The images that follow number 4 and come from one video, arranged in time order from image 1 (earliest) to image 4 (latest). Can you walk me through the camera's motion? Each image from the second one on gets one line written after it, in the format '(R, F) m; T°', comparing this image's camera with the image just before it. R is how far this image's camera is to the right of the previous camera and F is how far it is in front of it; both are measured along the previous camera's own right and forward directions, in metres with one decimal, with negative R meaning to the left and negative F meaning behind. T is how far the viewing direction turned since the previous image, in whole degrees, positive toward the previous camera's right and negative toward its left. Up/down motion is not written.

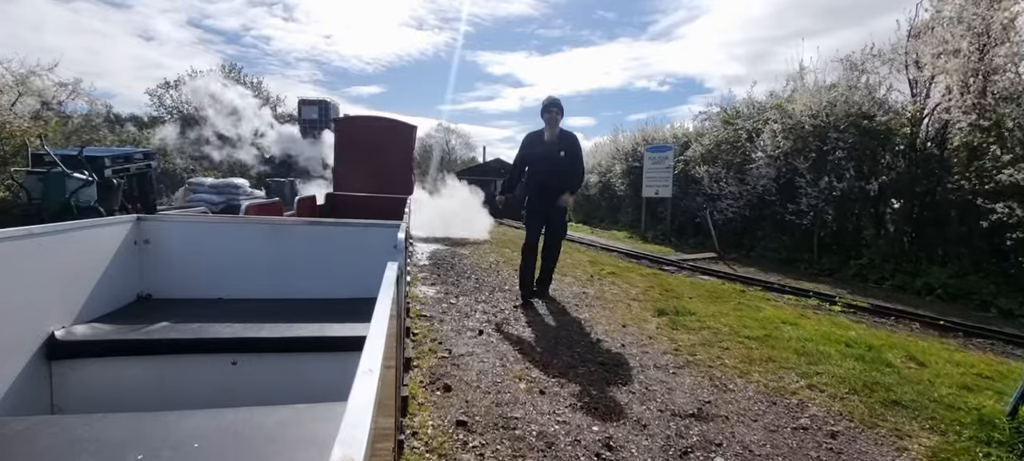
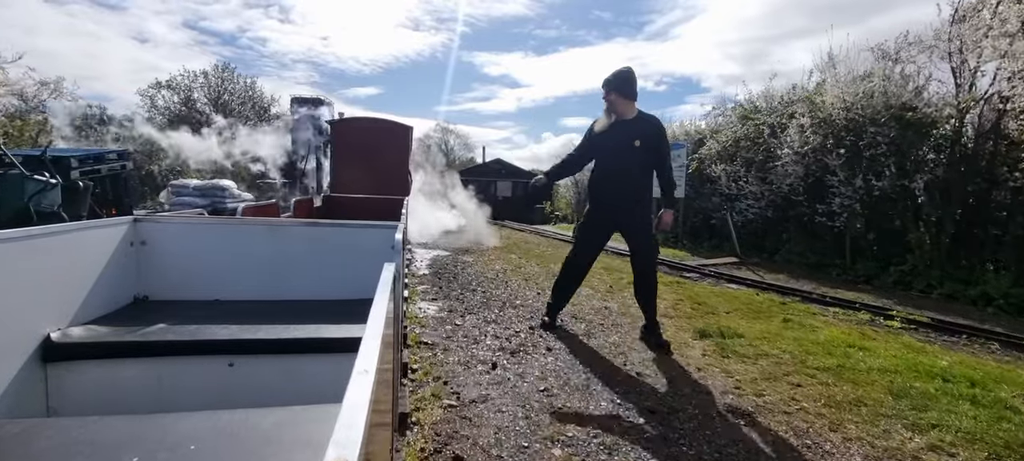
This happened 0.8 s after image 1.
(-0.1, +0.4) m; 0°
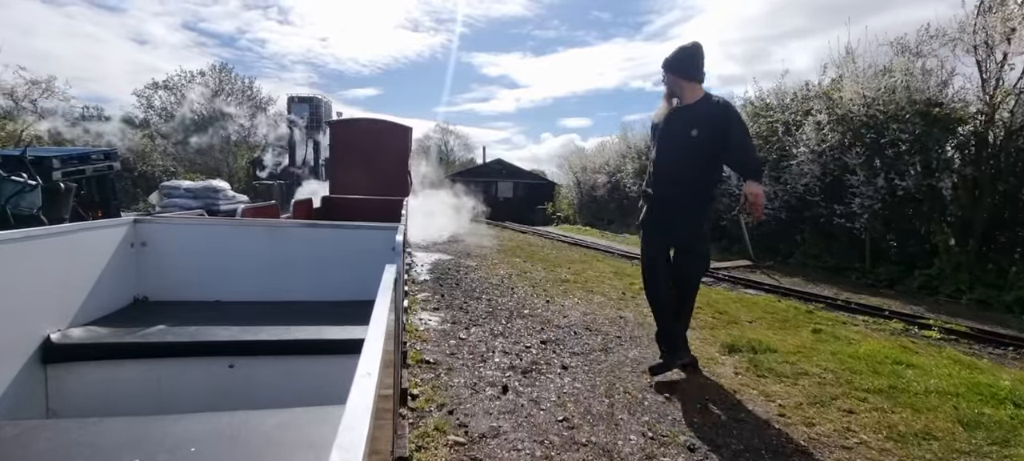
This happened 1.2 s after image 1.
(0.0, +0.2) m; 0°
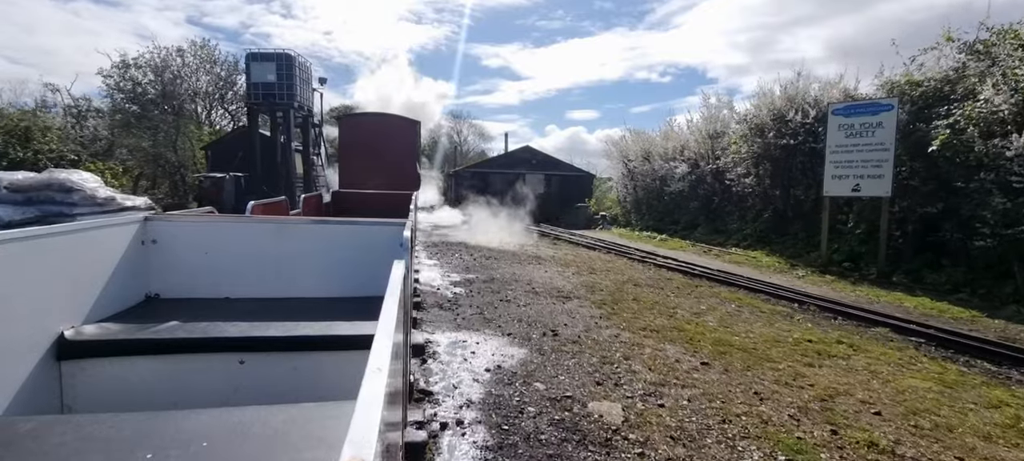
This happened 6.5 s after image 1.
(-0.6, +3.1) m; -1°
